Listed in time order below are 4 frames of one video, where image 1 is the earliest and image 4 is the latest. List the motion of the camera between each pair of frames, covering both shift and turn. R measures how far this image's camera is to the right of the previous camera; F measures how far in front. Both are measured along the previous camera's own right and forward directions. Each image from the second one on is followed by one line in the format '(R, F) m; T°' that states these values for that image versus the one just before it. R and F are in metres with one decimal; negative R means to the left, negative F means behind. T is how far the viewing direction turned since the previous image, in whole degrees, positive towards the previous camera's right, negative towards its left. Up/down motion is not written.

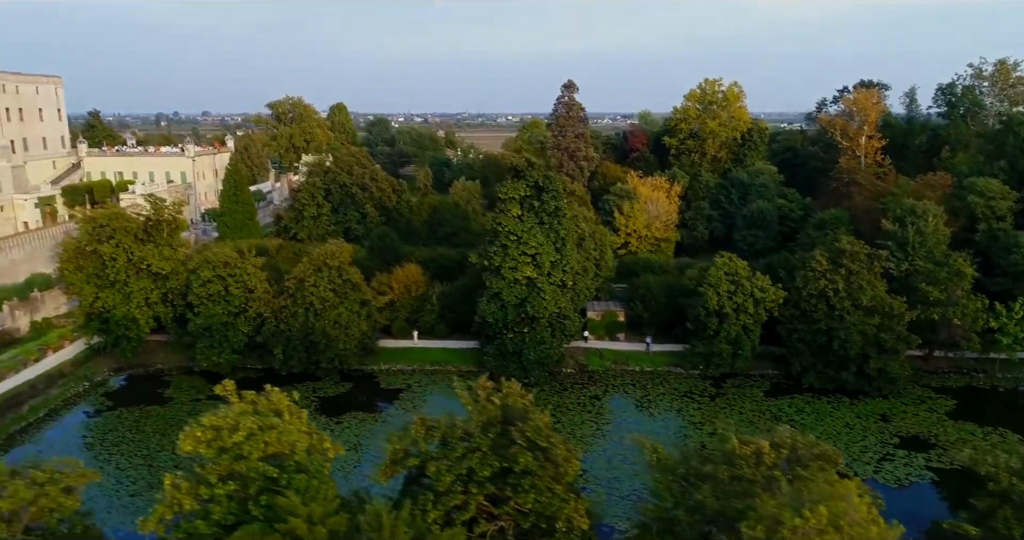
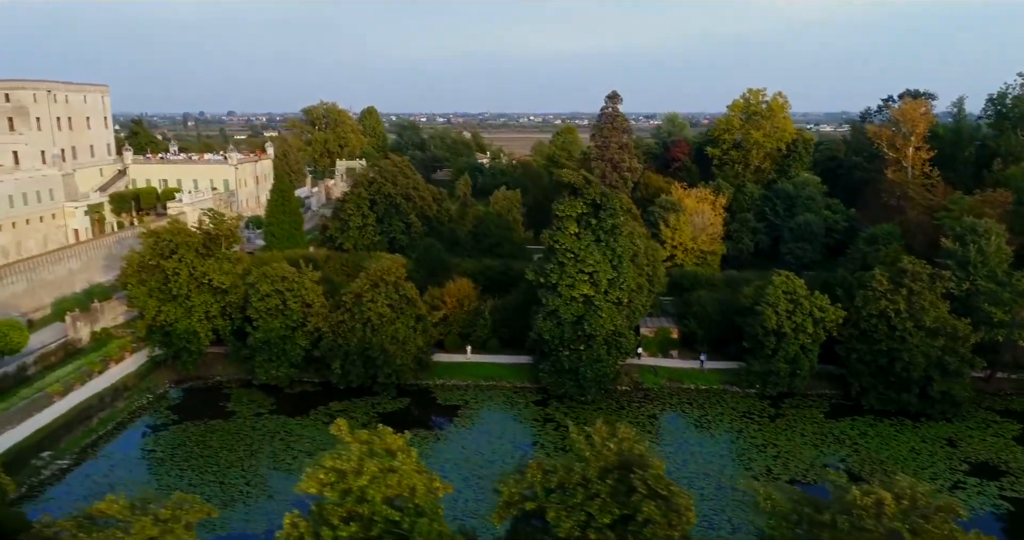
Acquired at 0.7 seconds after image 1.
(-1.2, -0.1) m; -2°
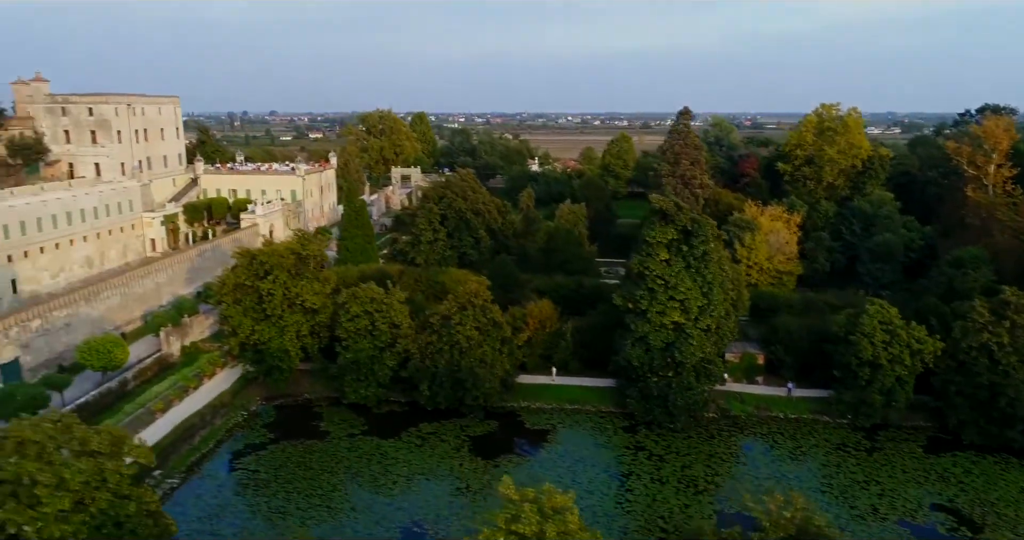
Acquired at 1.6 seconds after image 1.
(-1.8, -0.1) m; -3°
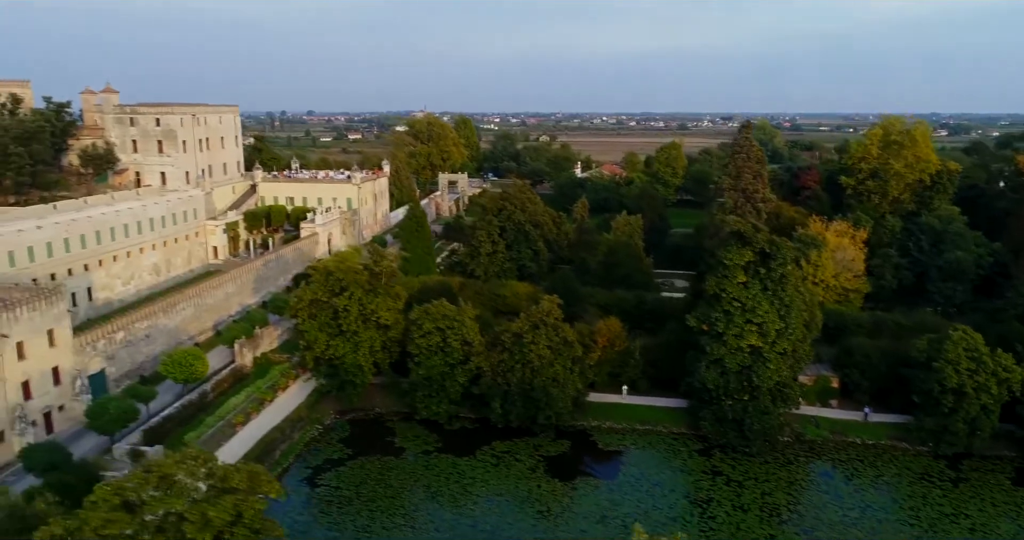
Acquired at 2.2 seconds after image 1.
(-1.4, -0.1) m; -3°
